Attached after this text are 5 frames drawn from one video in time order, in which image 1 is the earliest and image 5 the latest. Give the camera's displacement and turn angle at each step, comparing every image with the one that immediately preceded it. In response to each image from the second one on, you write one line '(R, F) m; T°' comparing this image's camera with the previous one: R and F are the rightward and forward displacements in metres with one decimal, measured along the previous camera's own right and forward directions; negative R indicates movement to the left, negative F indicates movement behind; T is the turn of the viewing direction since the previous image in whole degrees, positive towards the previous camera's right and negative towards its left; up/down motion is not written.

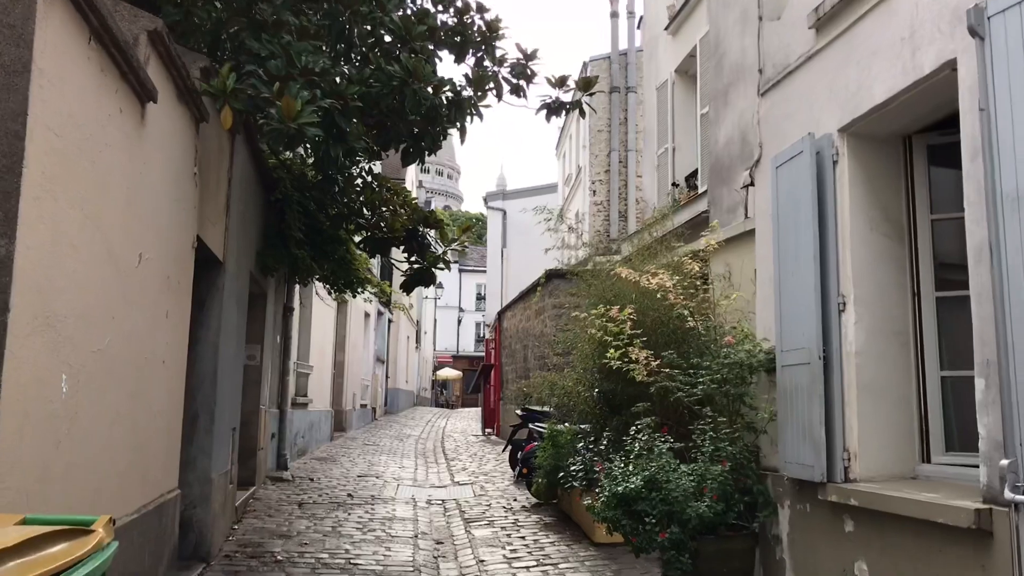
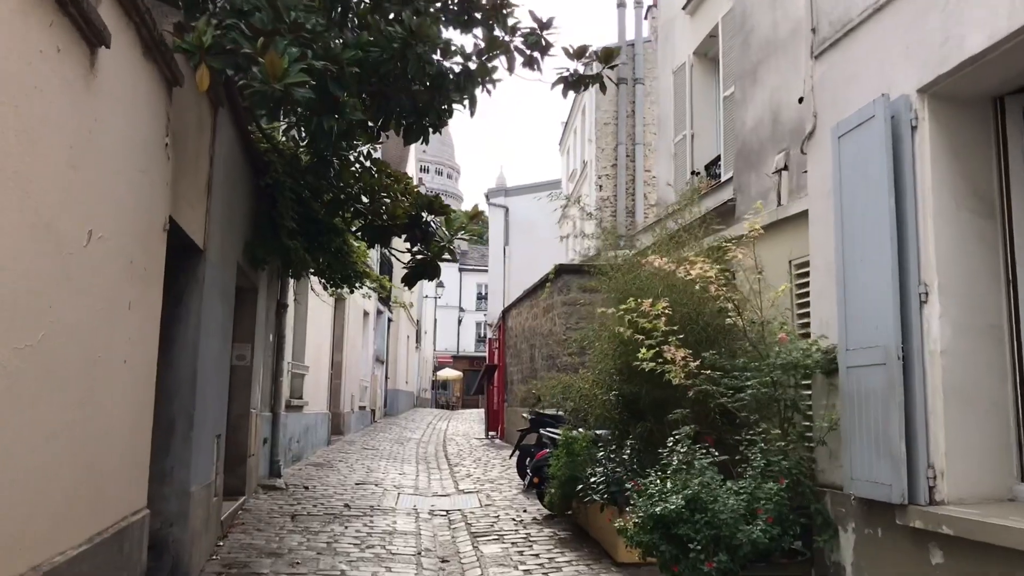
(-0.1, +0.7) m; 0°
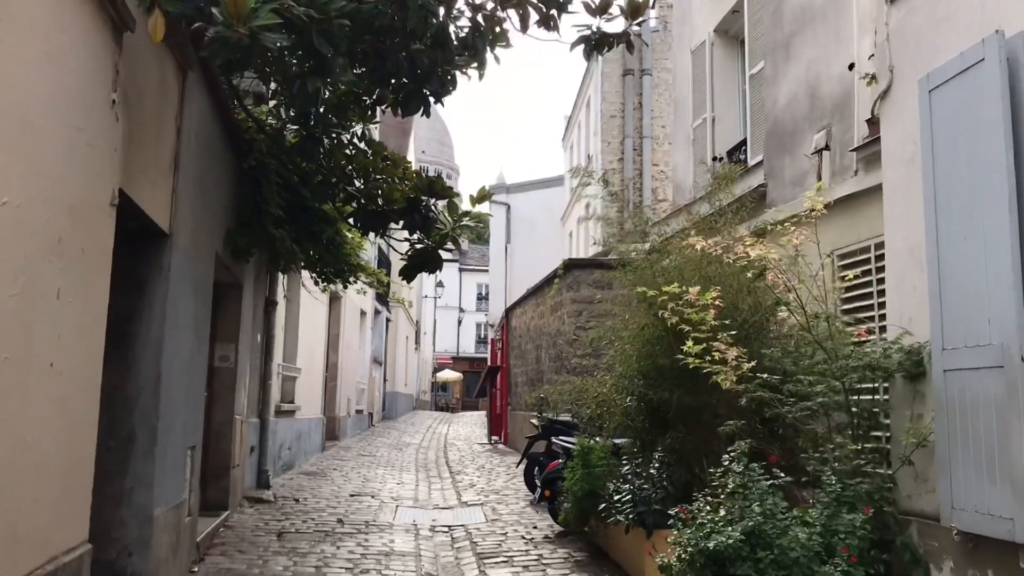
(-0.1, +0.7) m; 0°
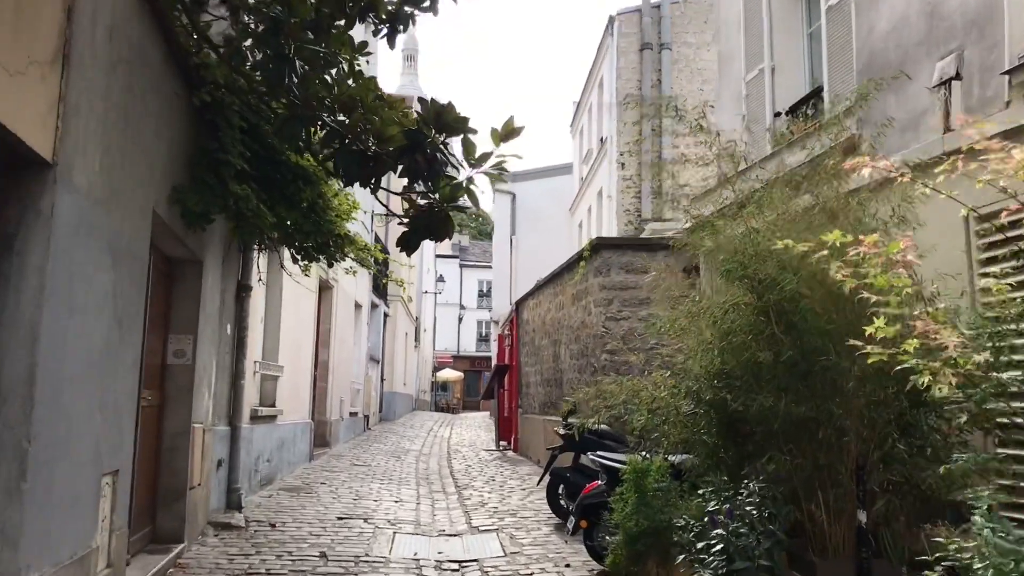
(-0.2, +1.6) m; 0°
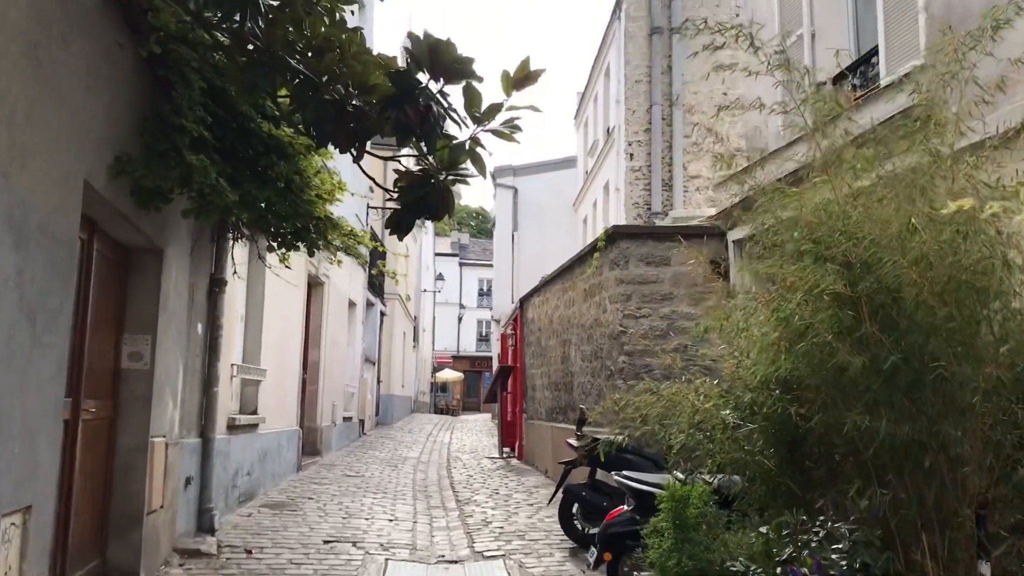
(-0.1, +0.9) m; 0°
